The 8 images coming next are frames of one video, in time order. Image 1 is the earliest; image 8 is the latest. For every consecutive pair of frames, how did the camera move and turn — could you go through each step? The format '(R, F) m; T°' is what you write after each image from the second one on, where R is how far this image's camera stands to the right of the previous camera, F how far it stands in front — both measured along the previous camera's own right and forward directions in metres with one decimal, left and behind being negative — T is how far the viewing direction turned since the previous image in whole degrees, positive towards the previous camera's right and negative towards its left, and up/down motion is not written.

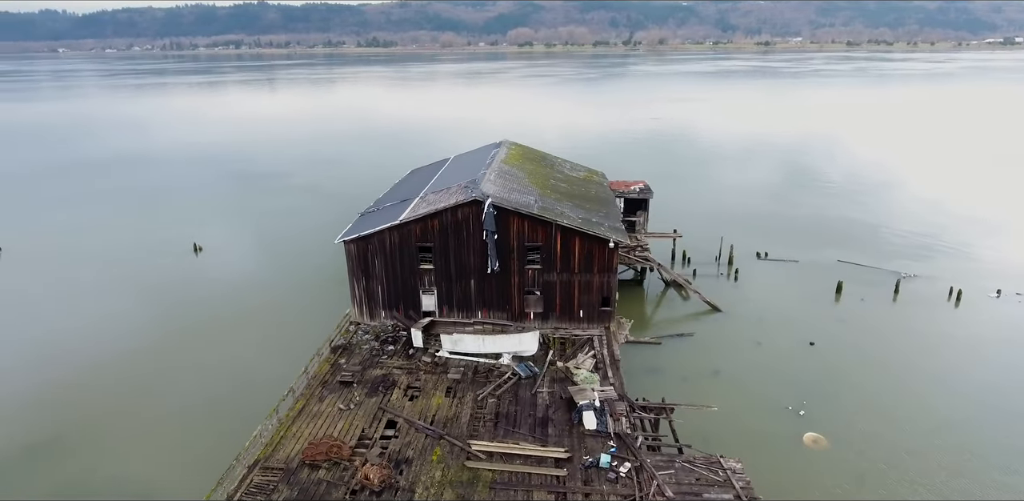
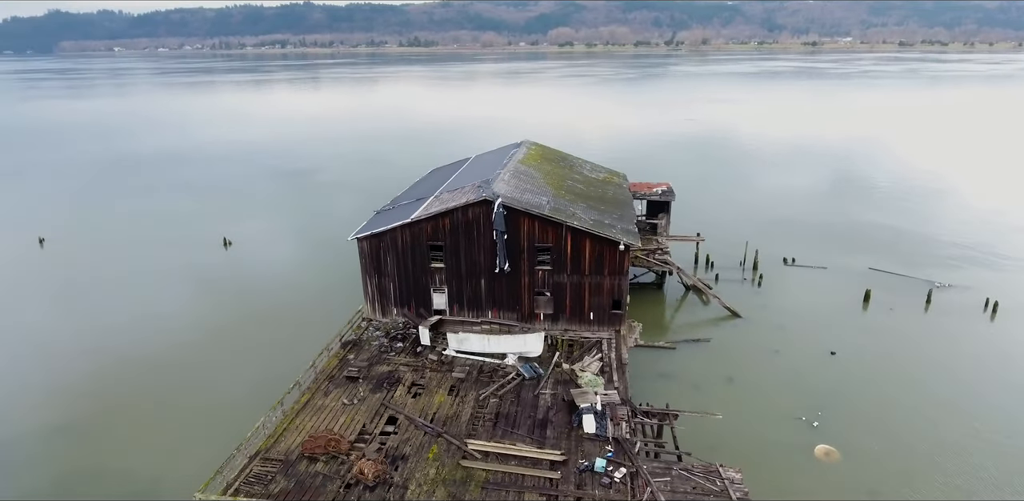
(+0.8, +0.1) m; -3°
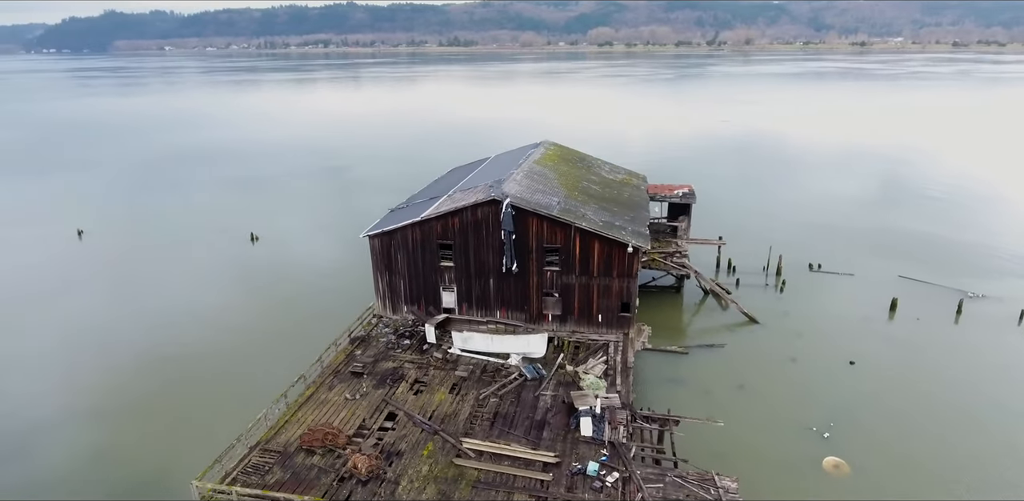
(+0.9, 0.0) m; -3°
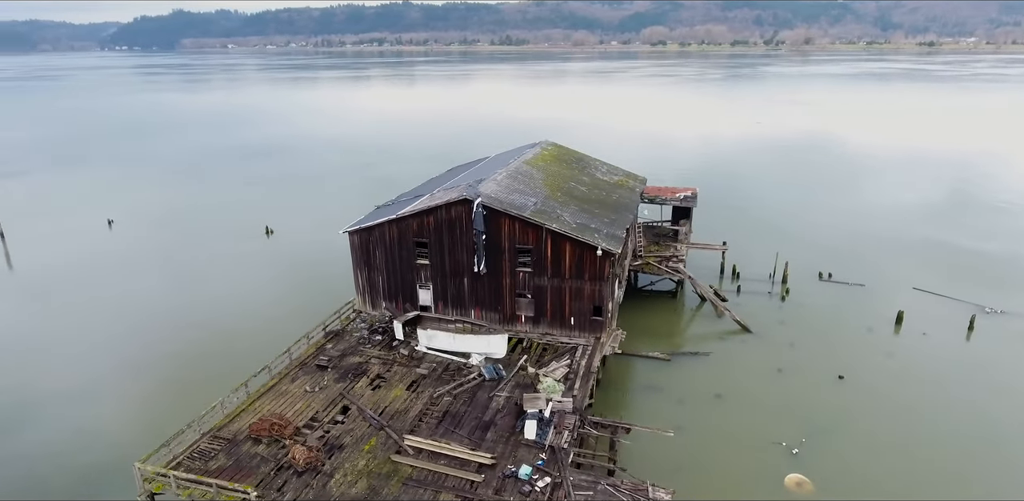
(+2.4, +0.1) m; -5°
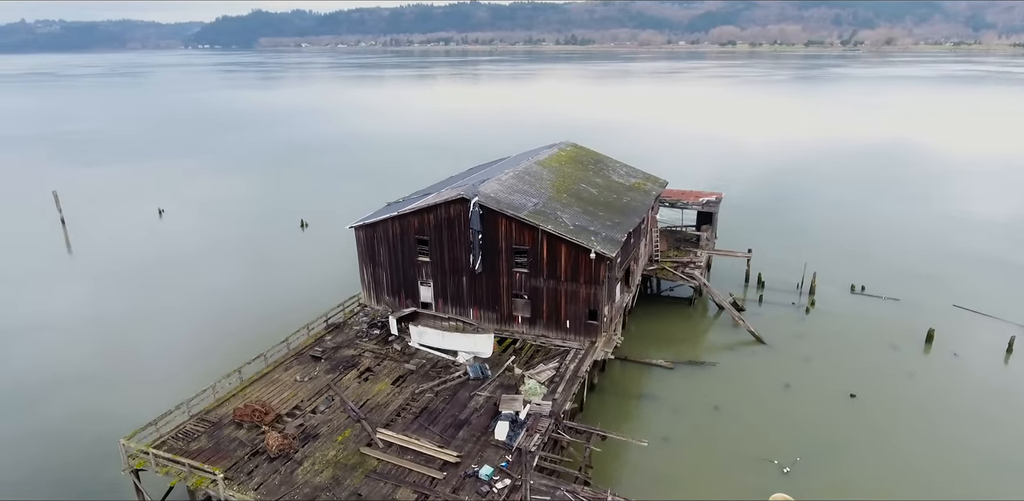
(+2.0, +0.1) m; -5°
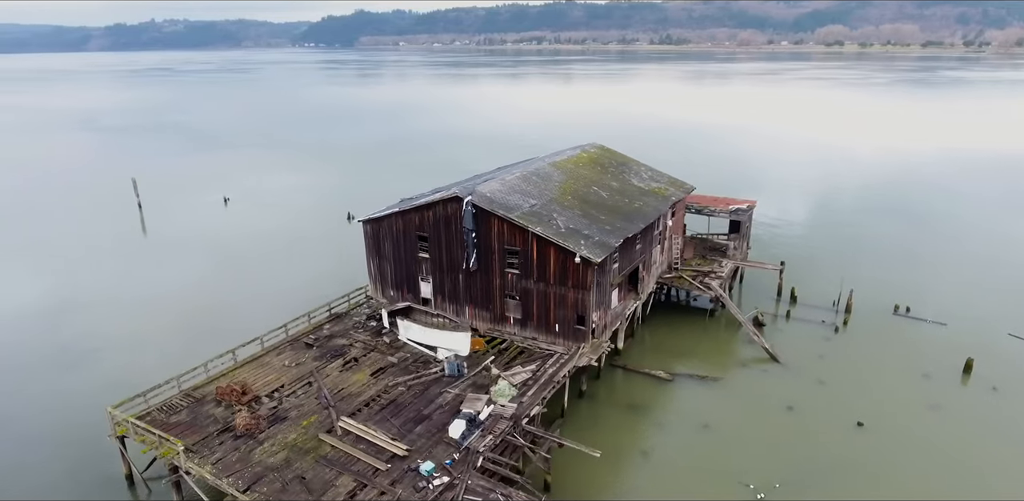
(+2.9, +0.2) m; -8°
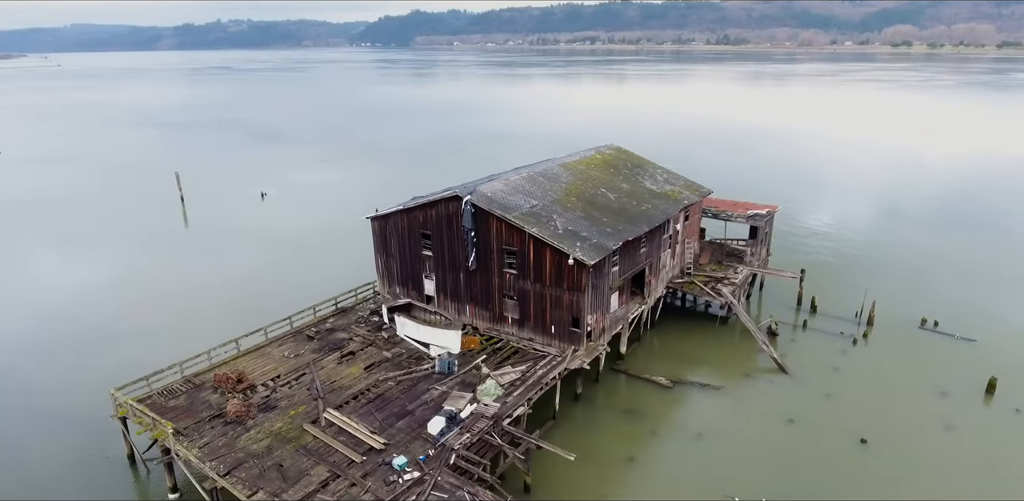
(+1.6, 0.0) m; -4°
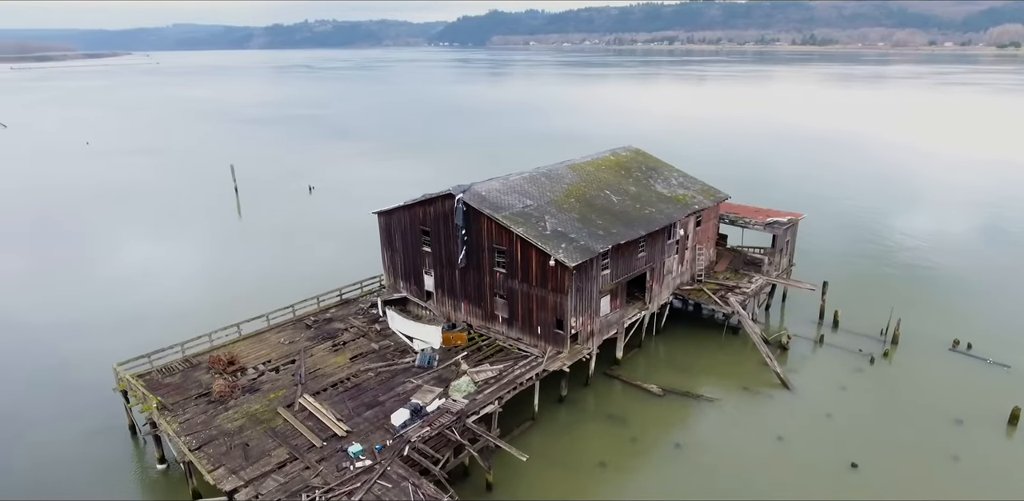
(+2.5, 0.0) m; -6°
